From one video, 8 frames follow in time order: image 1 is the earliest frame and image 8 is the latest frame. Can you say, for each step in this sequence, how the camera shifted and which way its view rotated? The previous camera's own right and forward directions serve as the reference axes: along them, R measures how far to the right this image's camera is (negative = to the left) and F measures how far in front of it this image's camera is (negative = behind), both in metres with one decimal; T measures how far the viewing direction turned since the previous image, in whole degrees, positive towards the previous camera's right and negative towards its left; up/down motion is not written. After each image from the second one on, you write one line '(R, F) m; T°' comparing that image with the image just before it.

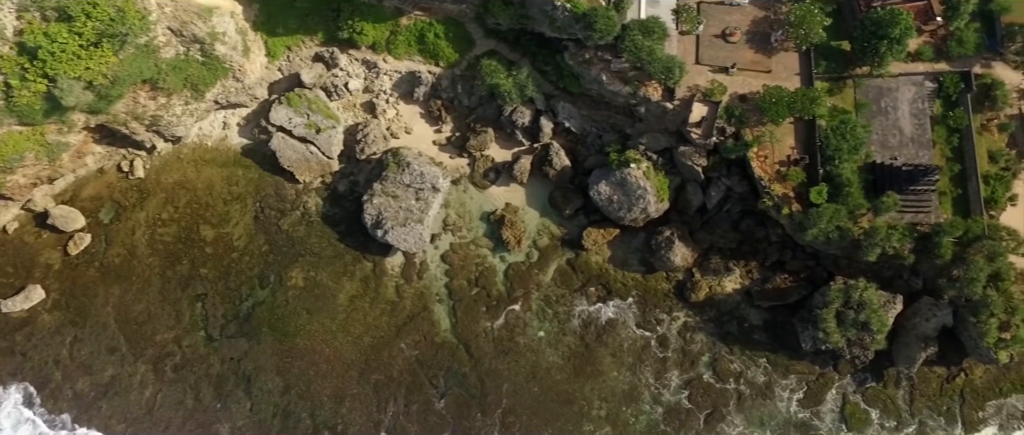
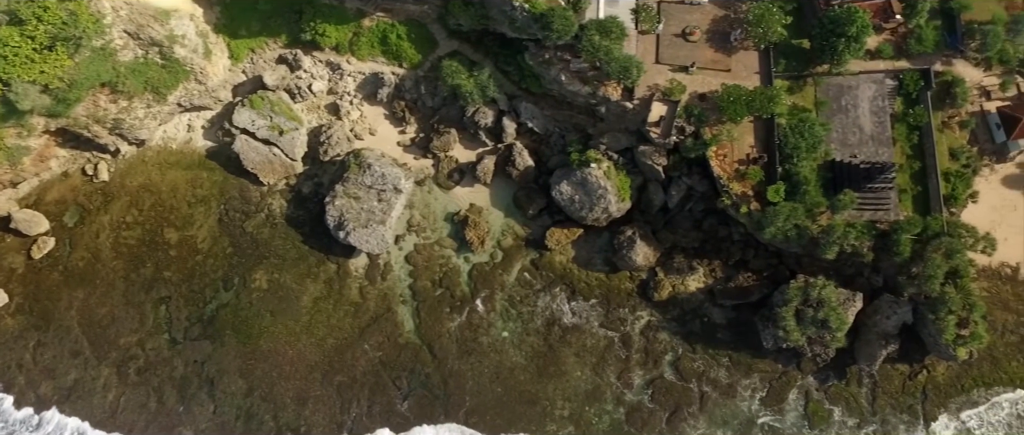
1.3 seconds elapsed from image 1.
(+1.3, 0.0) m; 0°
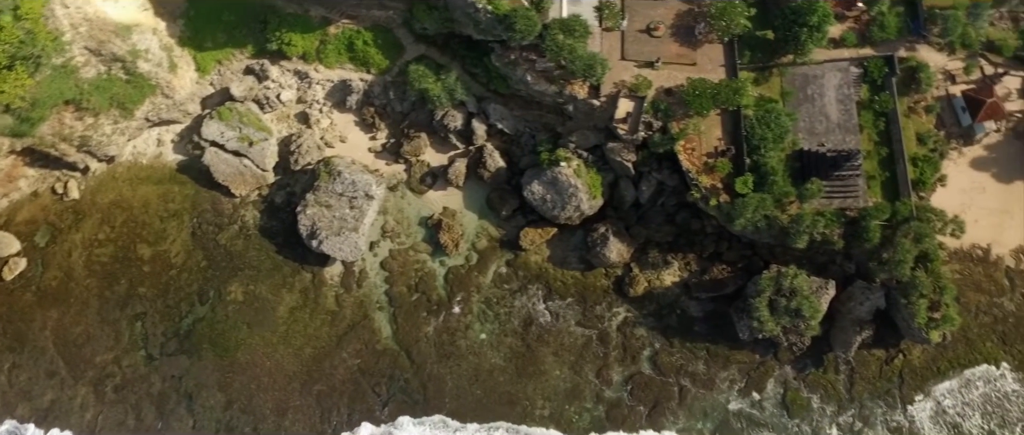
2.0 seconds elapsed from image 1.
(+0.7, 0.0) m; +1°
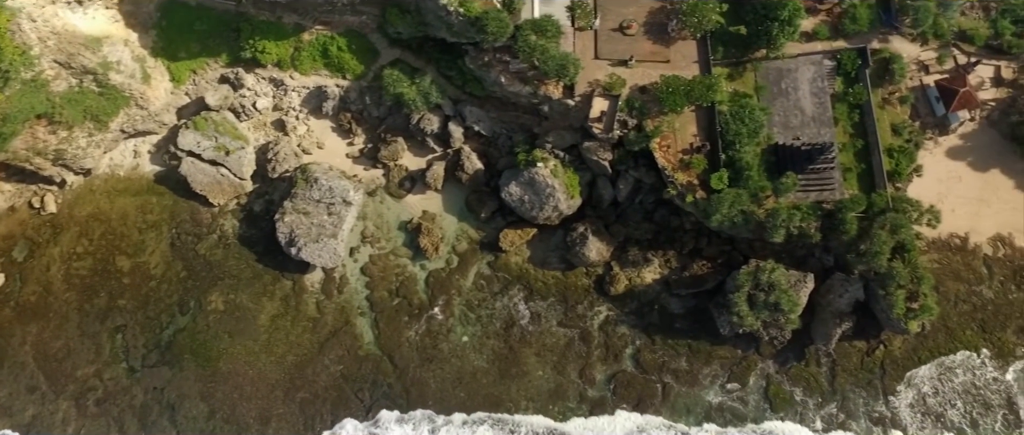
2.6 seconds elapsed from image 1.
(+0.6, 0.0) m; 0°
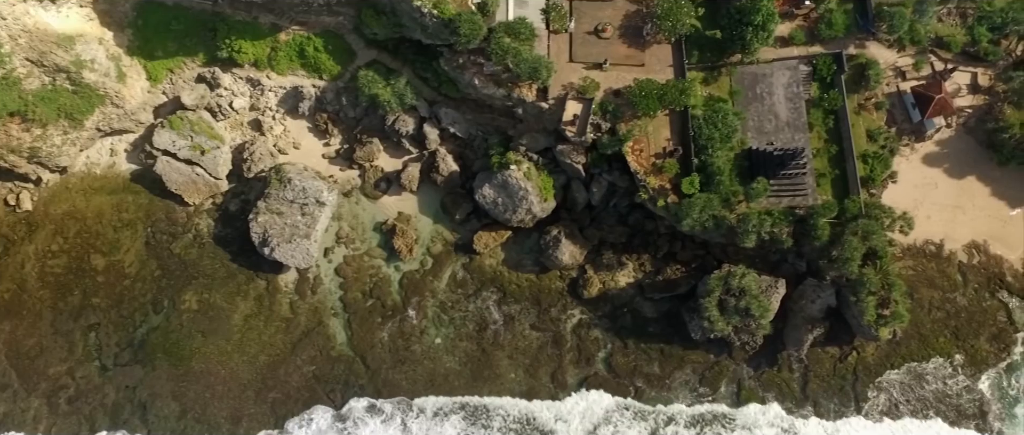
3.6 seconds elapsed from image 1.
(+0.9, 0.0) m; 0°
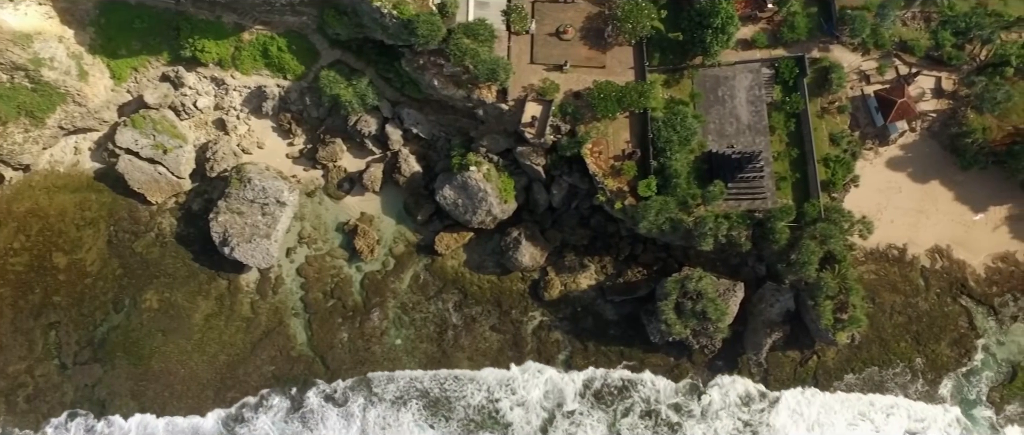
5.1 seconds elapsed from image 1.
(+1.4, 0.0) m; 0°
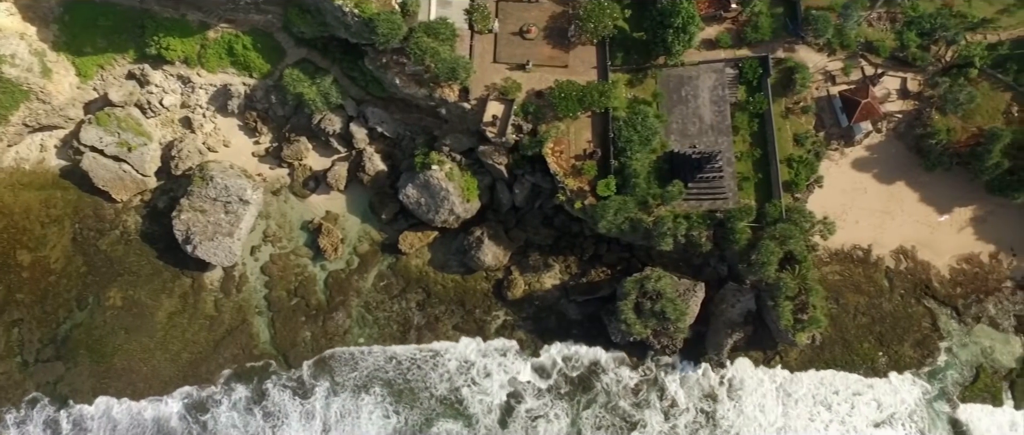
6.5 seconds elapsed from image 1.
(+1.3, 0.0) m; 0°
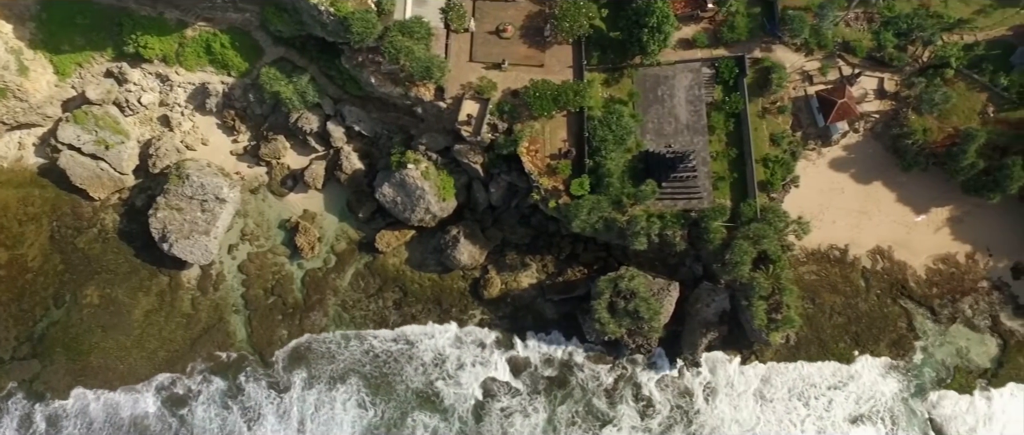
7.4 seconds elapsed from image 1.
(+0.8, 0.0) m; 0°
